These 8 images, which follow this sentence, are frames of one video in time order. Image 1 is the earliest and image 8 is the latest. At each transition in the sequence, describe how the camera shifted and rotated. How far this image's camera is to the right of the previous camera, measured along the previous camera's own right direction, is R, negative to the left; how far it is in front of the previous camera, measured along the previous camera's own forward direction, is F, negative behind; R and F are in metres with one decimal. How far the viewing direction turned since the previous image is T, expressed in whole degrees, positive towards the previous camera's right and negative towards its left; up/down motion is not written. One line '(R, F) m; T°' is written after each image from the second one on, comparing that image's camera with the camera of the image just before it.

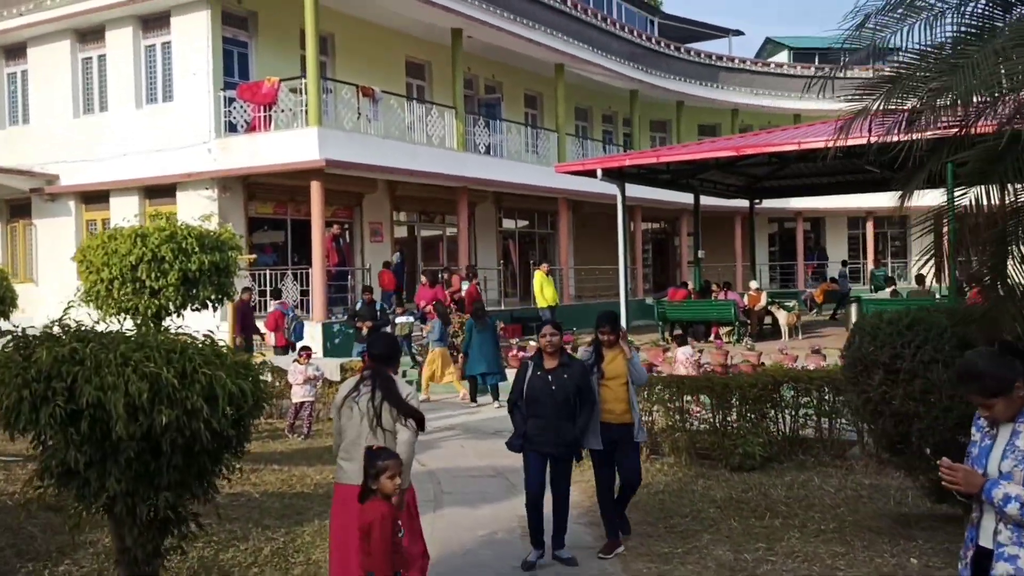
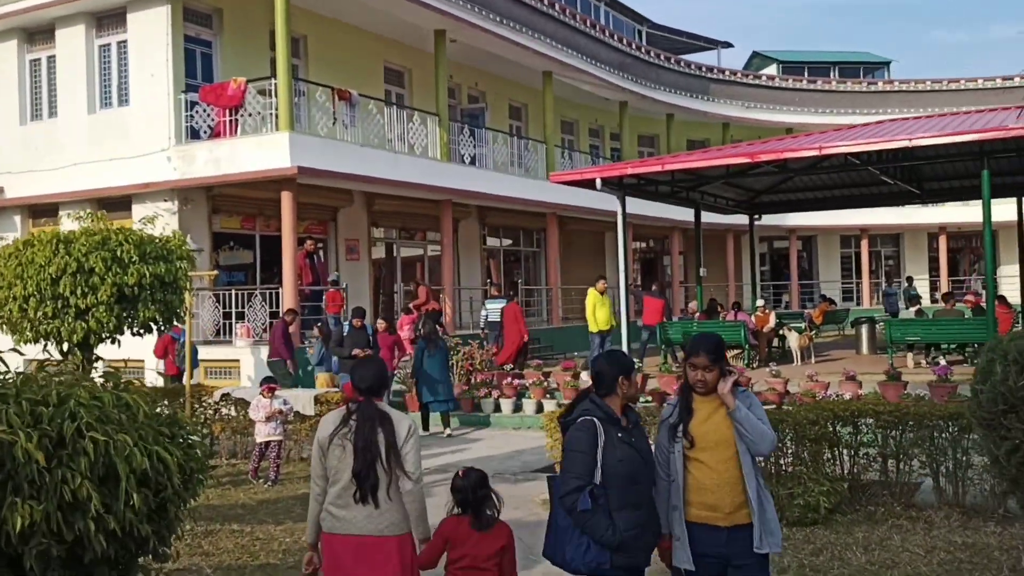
(-0.3, +1.3) m; +2°
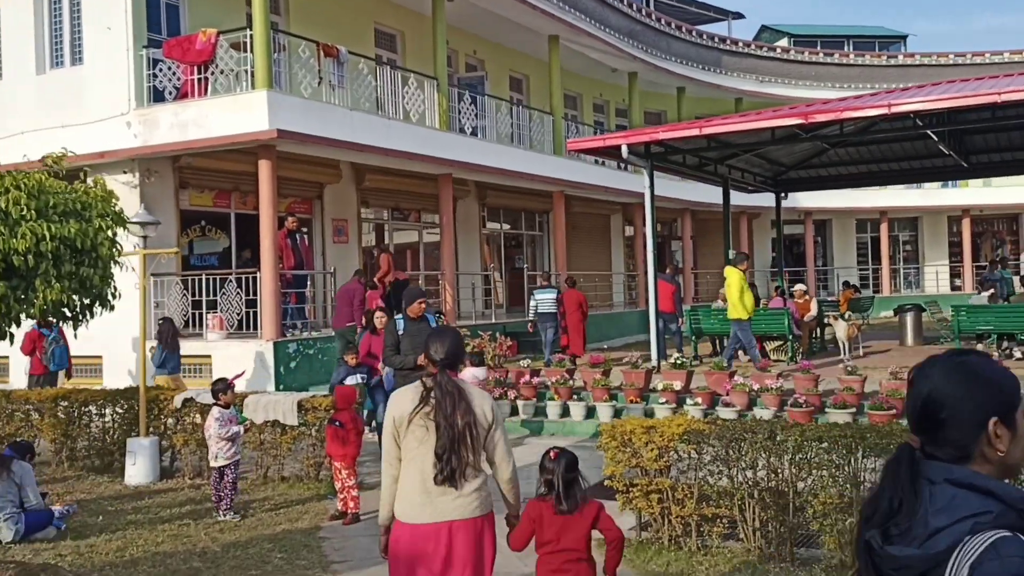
(-0.4, +1.8) m; +1°
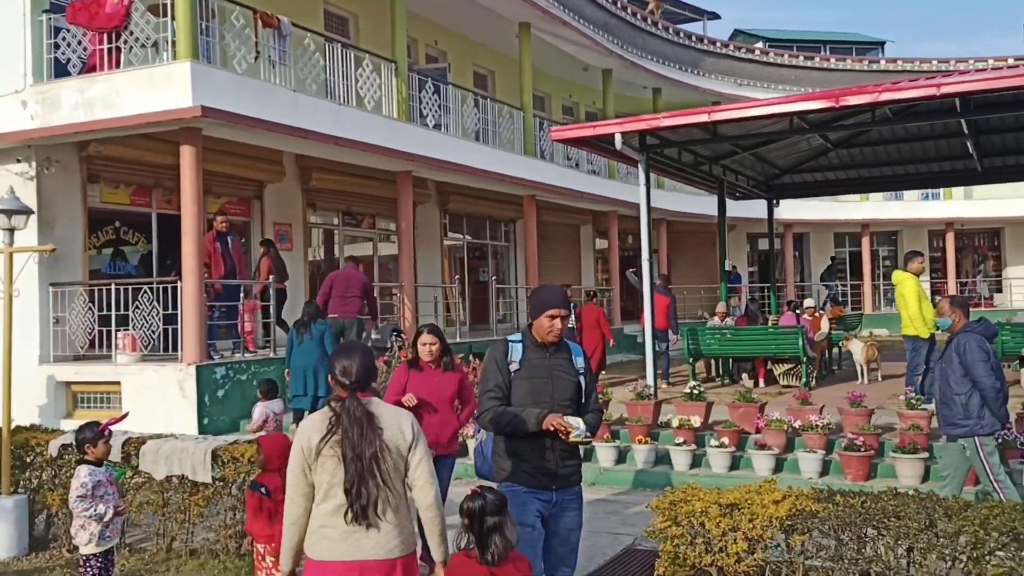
(-0.2, +1.8) m; +3°
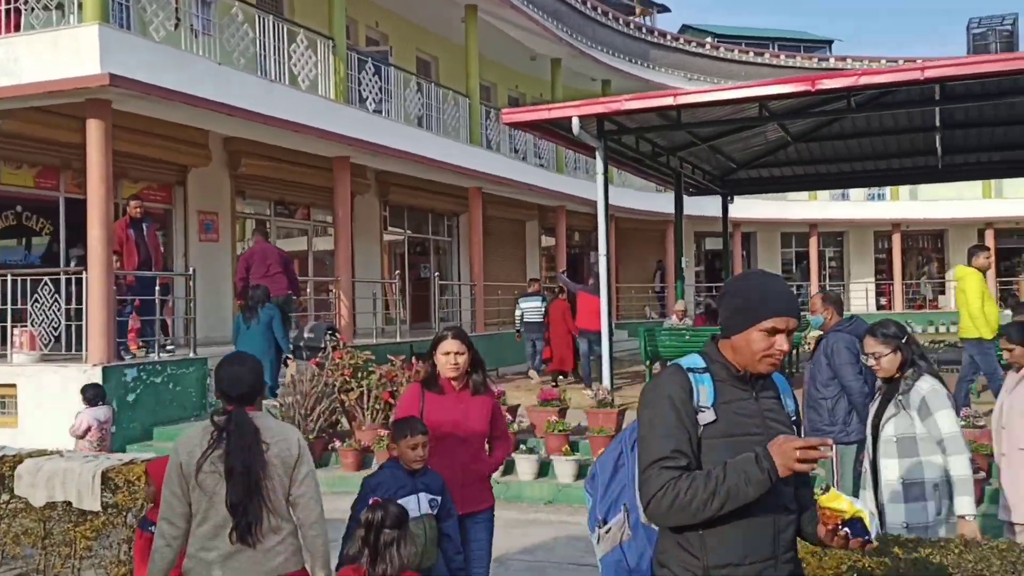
(-0.1, +0.8) m; +4°
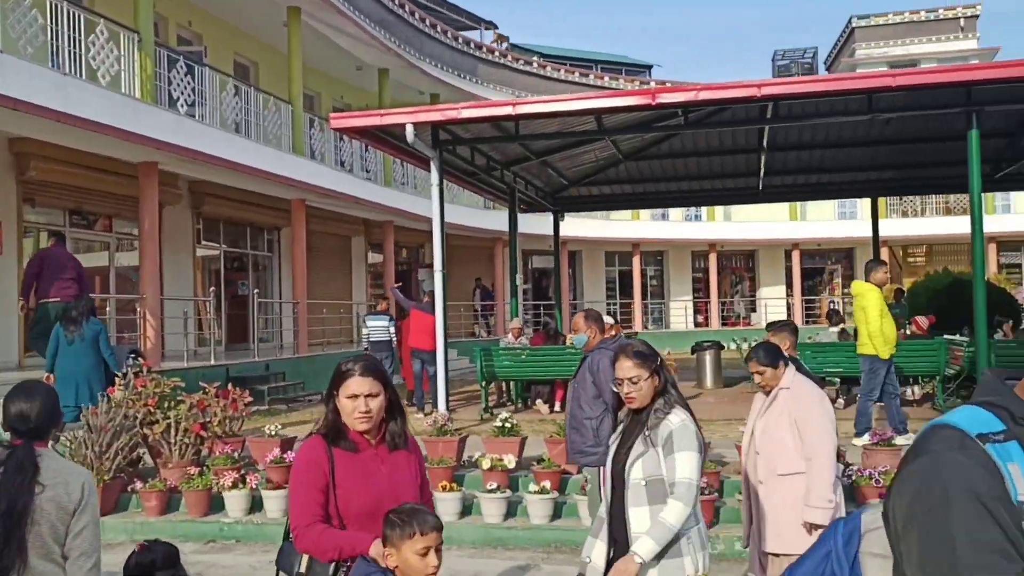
(-0.1, +0.6) m; +11°
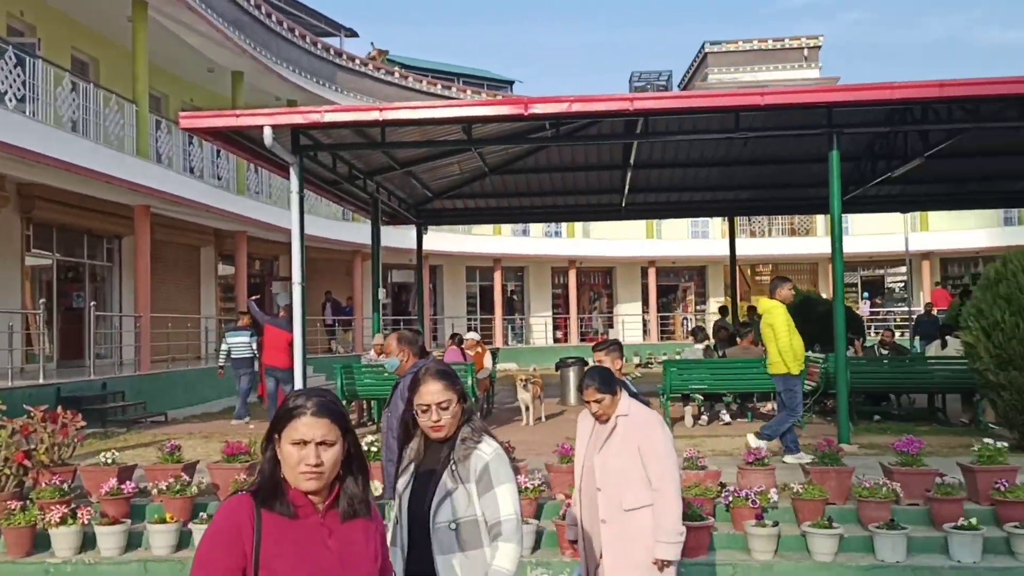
(-0.1, +0.3) m; +9°
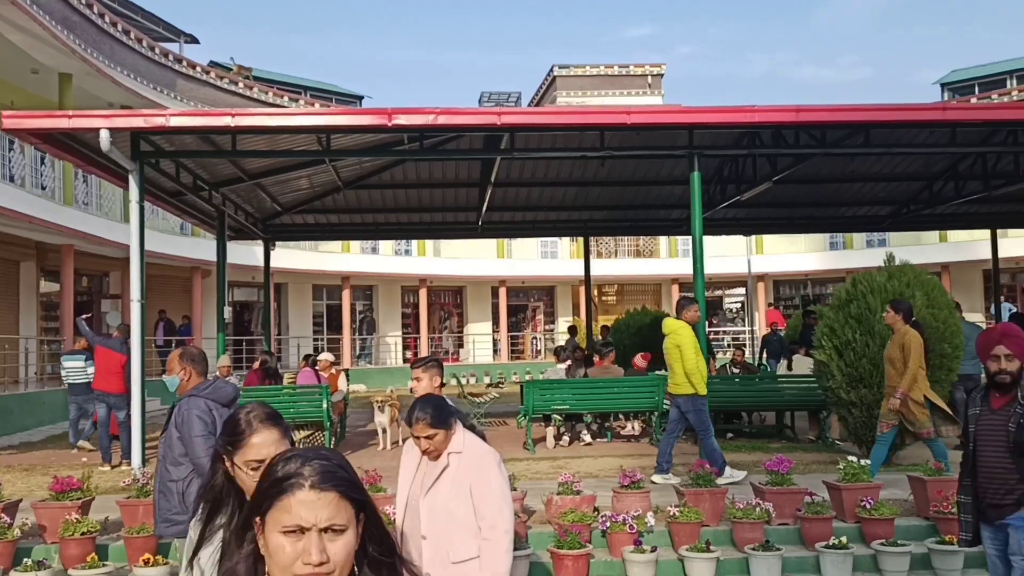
(-0.1, +0.3) m; +9°
